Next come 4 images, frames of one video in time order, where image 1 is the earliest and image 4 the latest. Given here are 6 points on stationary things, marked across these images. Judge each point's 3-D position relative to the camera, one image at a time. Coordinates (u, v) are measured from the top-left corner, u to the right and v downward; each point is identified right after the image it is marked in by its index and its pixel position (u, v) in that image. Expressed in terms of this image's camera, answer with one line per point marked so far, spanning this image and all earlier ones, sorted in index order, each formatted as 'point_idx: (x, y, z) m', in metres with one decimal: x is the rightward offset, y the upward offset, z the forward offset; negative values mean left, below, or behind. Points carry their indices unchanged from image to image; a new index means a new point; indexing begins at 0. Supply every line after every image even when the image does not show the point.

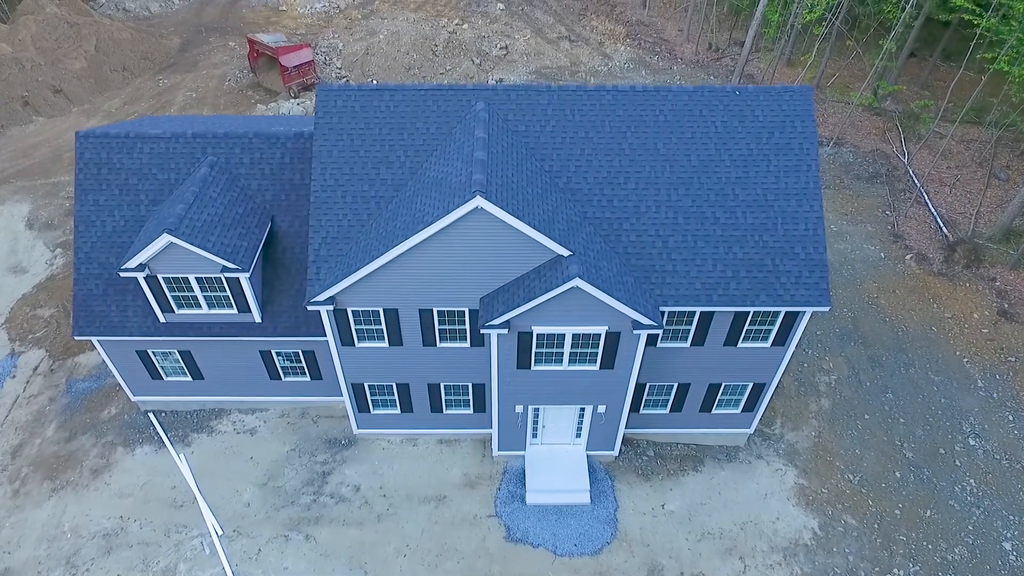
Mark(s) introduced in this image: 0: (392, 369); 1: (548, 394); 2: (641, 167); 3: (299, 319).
0: (-3.7, -2.5, +18.5) m
1: (+1.1, -3.2, +18.0) m
2: (+3.7, +3.4, +16.8) m
3: (-6.8, -1.0, +18.8) m
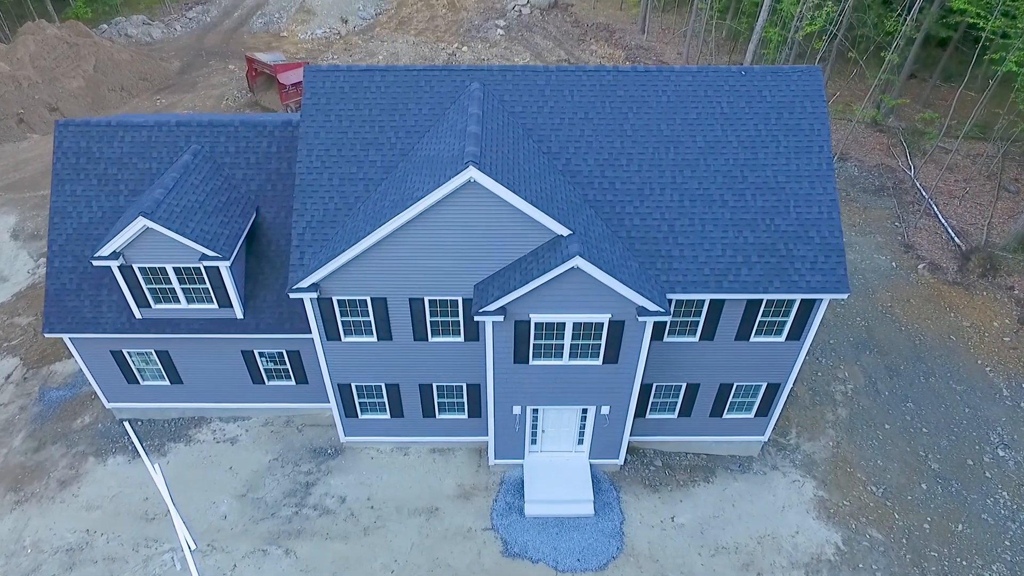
0: (-3.8, -2.3, +17.3) m
1: (+1.0, -2.9, +16.7) m
2: (+3.6, +3.7, +16.0) m
3: (-6.8, -0.8, +17.7) m
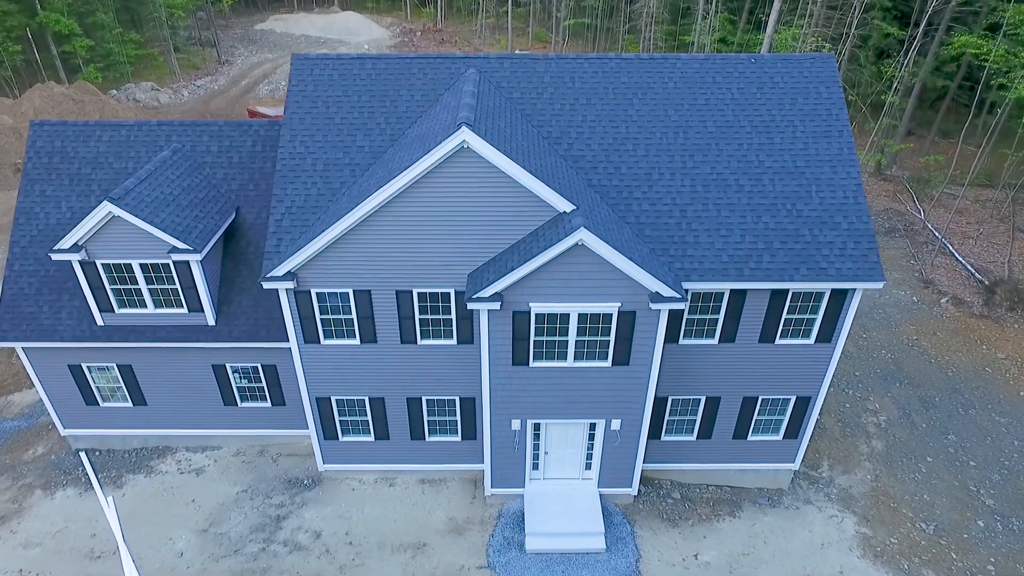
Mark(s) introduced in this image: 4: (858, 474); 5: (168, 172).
0: (-3.9, -2.3, +15.5) m
1: (+1.0, -2.9, +14.9) m
2: (+3.5, +3.9, +15.0) m
3: (-6.9, -0.9, +16.1) m
4: (+11.3, -6.0, +19.3) m
5: (-9.2, +3.1, +16.0) m
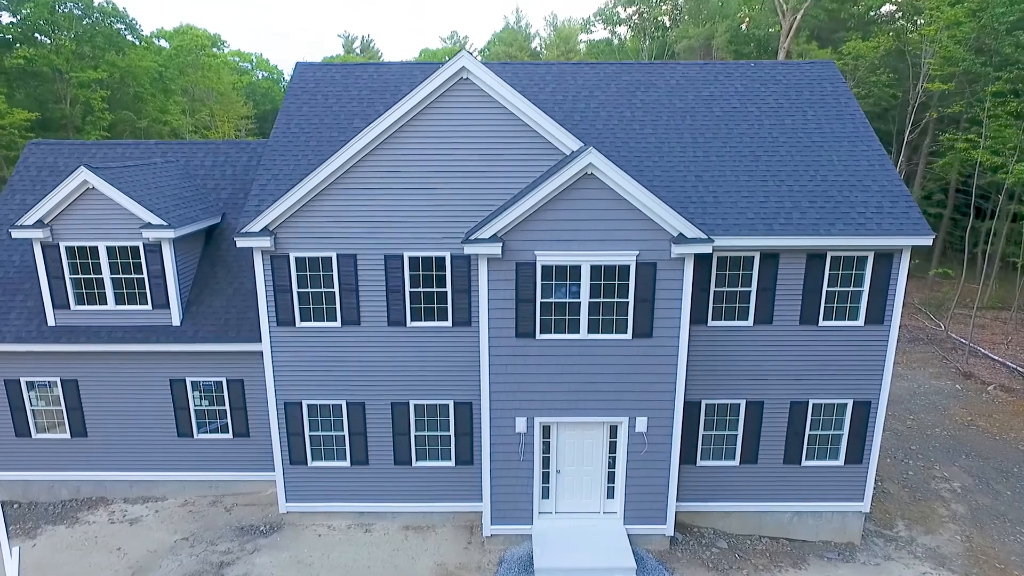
0: (-3.8, -1.9, +13.3) m
1: (+1.0, -2.2, +12.5) m
2: (+3.5, +4.2, +14.6) m
3: (-6.8, -0.8, +14.3) m
4: (+11.4, -6.5, +15.7) m
5: (-9.2, +3.1, +15.4) m
